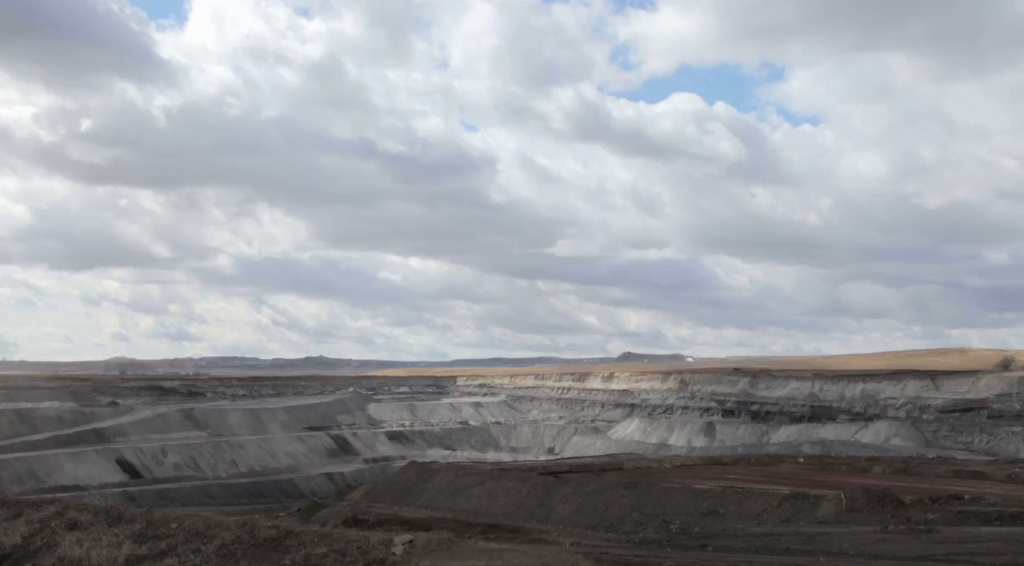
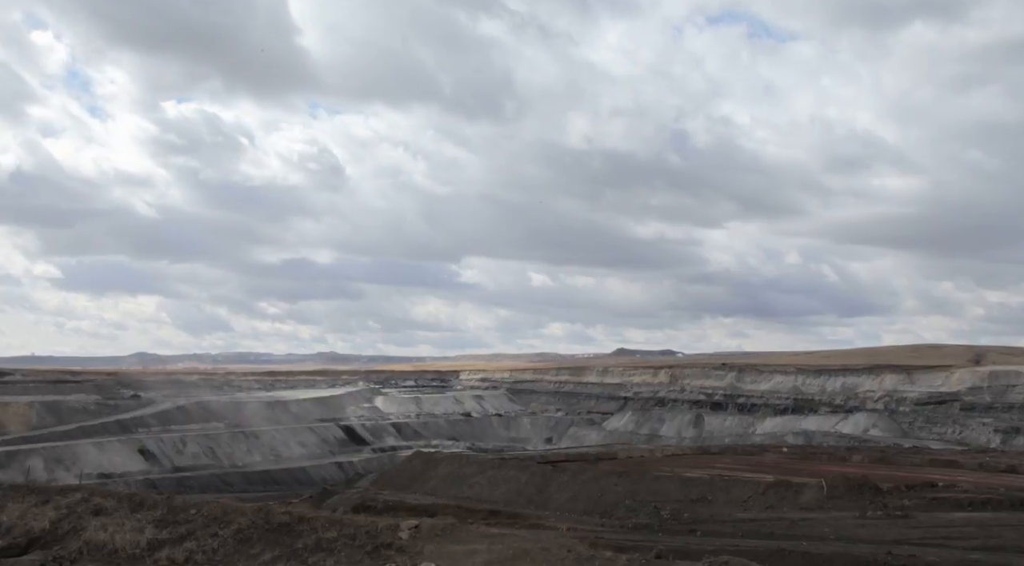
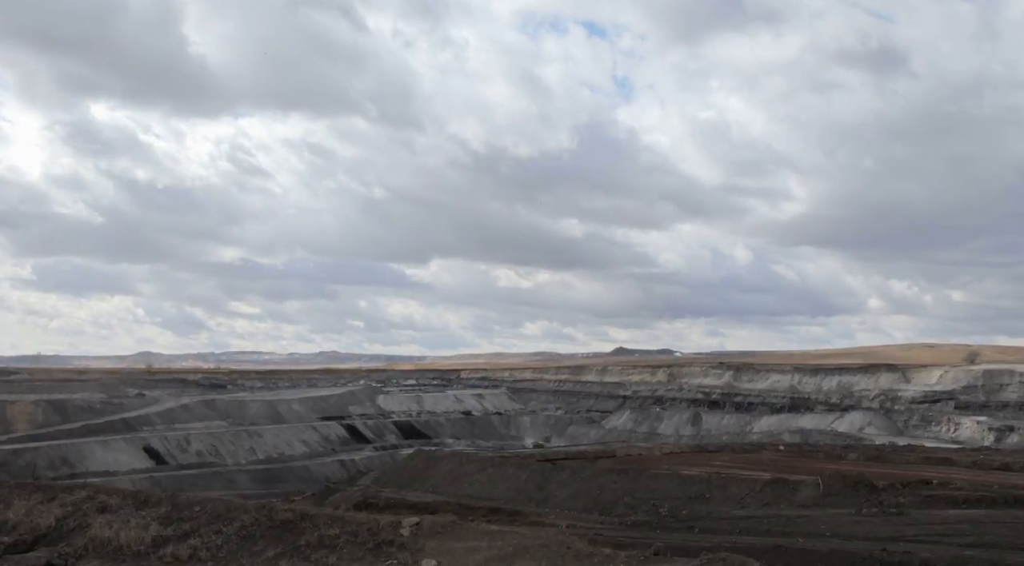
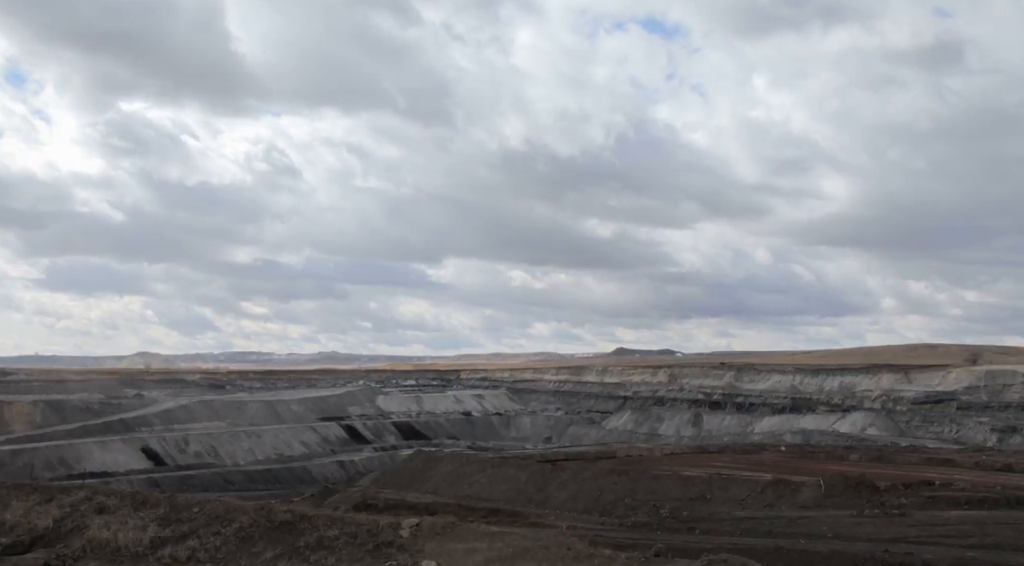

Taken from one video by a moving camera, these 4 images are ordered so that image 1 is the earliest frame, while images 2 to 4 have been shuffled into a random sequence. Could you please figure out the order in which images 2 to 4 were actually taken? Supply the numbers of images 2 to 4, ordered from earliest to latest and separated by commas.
2, 4, 3
